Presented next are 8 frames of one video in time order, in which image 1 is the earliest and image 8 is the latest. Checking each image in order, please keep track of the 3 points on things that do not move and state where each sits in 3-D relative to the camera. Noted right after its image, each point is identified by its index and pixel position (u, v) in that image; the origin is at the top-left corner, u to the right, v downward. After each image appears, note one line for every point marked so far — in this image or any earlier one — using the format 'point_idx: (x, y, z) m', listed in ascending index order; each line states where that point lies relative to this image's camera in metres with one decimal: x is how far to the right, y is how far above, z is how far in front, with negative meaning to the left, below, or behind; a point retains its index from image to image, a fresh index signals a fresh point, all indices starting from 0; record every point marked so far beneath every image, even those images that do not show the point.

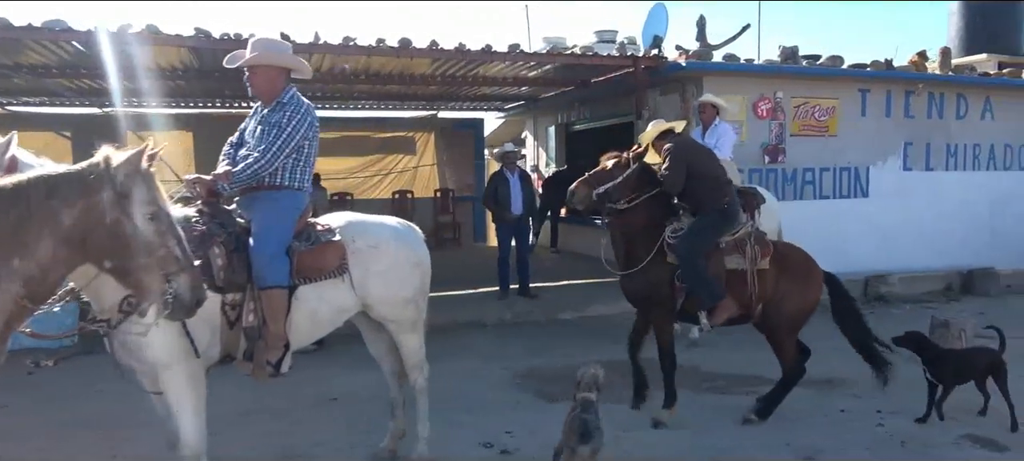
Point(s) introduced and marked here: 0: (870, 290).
0: (+4.6, -0.8, +9.8) m
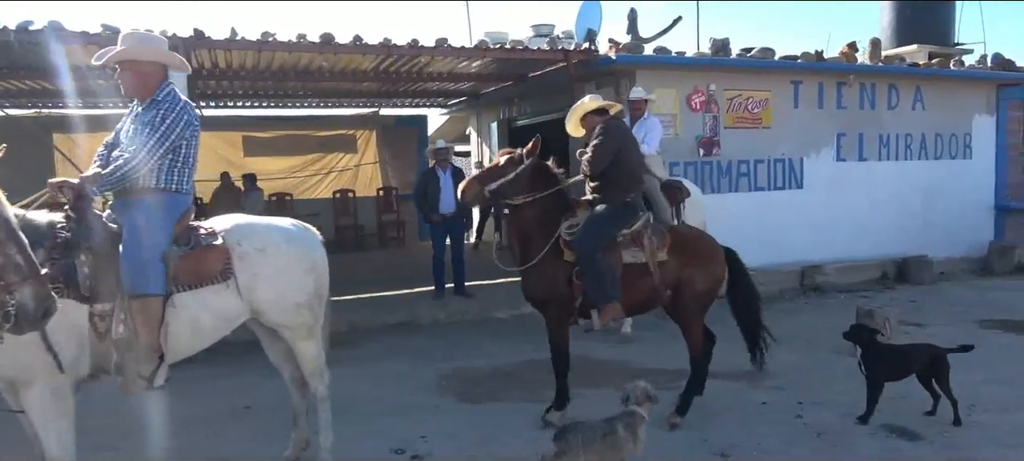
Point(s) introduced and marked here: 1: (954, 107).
0: (+3.8, -0.6, +9.9) m
1: (+6.5, +1.8, +11.2) m
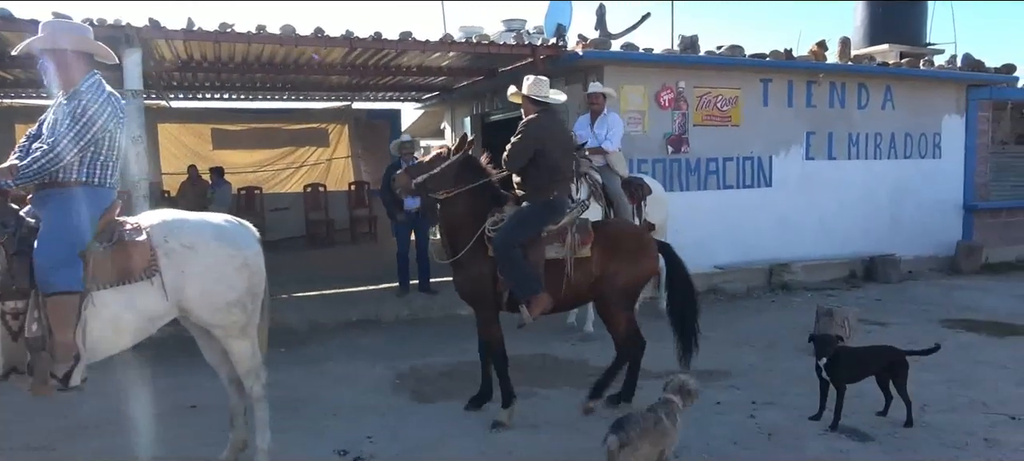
0: (+3.4, -0.6, +9.9) m
1: (+6.1, +1.8, +11.2) m
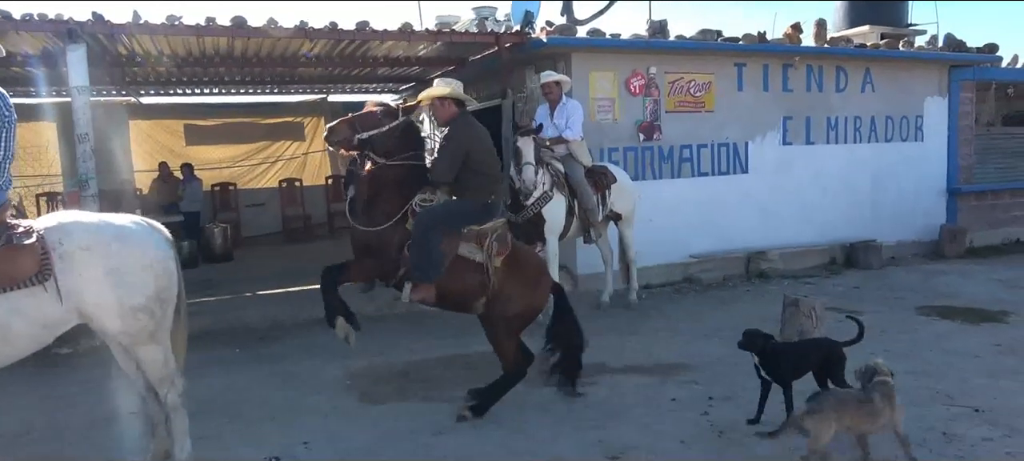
0: (+3.1, -0.5, +9.7) m
1: (+5.7, +2.1, +11.0) m
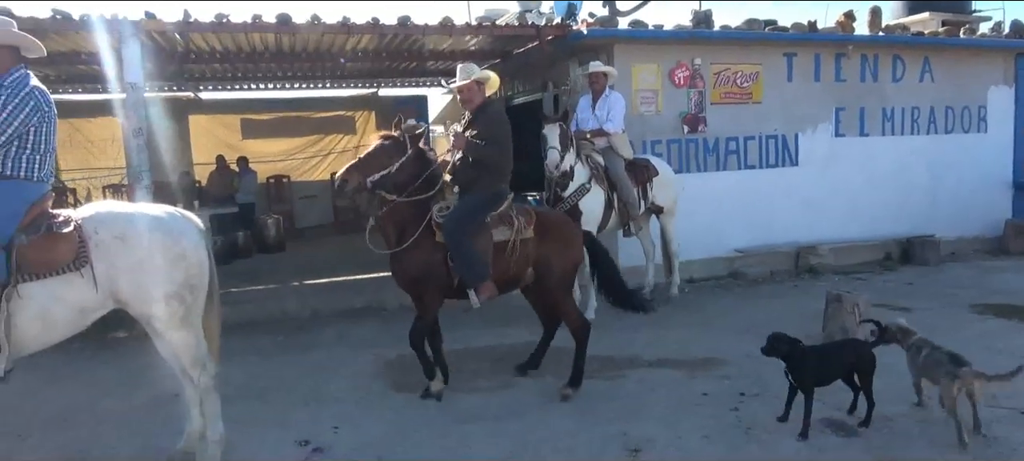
0: (+3.6, -0.4, +9.5) m
1: (+6.3, +2.1, +10.6) m
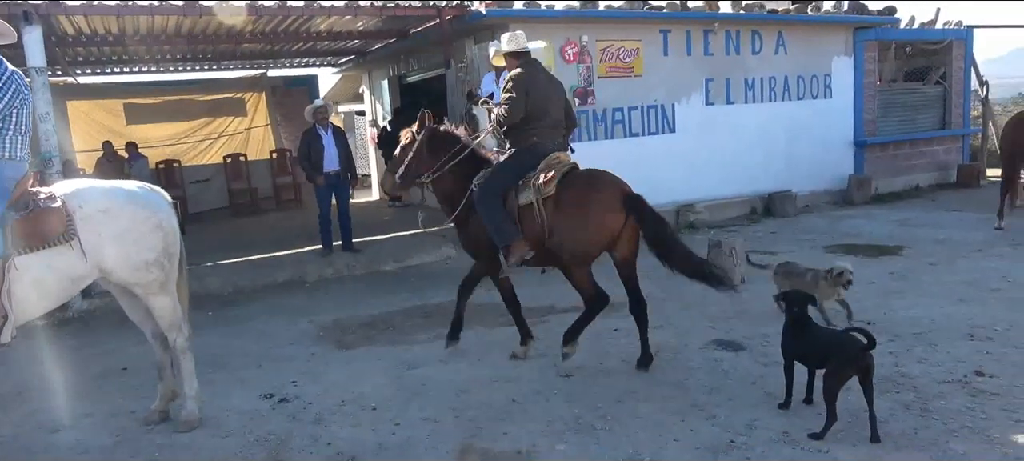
0: (+2.3, +0.2, +10.5) m
1: (+4.7, +2.8, +11.9) m
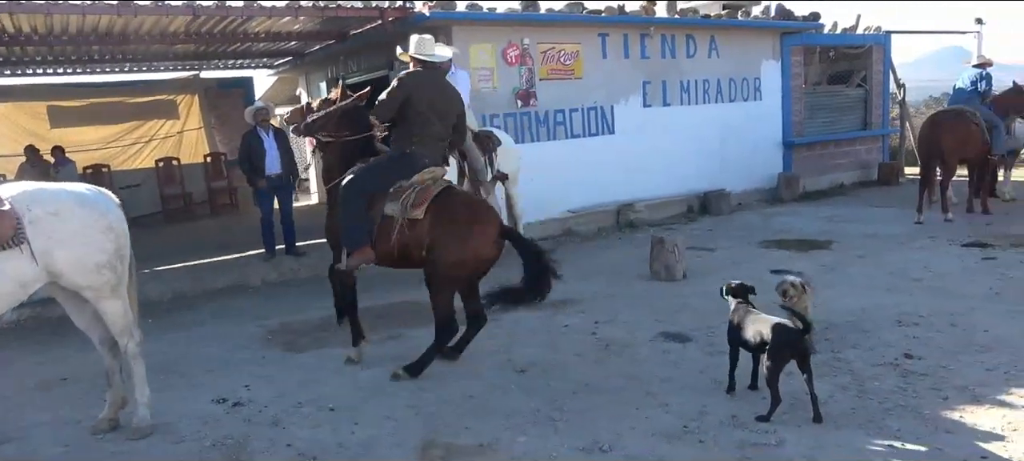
0: (+1.6, +0.2, +10.8) m
1: (+3.8, +2.9, +12.4) m
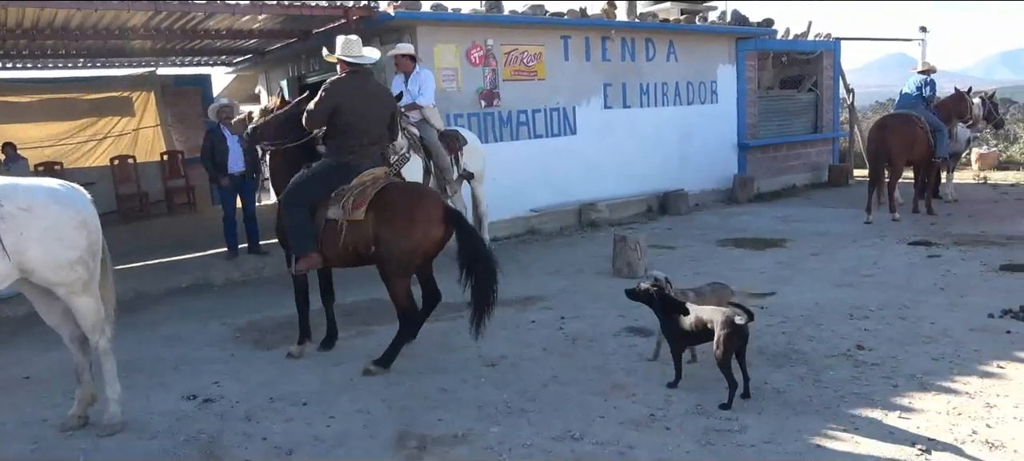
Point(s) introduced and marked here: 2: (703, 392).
0: (+1.0, +0.2, +11.0) m
1: (+3.2, +2.9, +12.7) m
2: (+1.1, -0.9, +4.4) m
